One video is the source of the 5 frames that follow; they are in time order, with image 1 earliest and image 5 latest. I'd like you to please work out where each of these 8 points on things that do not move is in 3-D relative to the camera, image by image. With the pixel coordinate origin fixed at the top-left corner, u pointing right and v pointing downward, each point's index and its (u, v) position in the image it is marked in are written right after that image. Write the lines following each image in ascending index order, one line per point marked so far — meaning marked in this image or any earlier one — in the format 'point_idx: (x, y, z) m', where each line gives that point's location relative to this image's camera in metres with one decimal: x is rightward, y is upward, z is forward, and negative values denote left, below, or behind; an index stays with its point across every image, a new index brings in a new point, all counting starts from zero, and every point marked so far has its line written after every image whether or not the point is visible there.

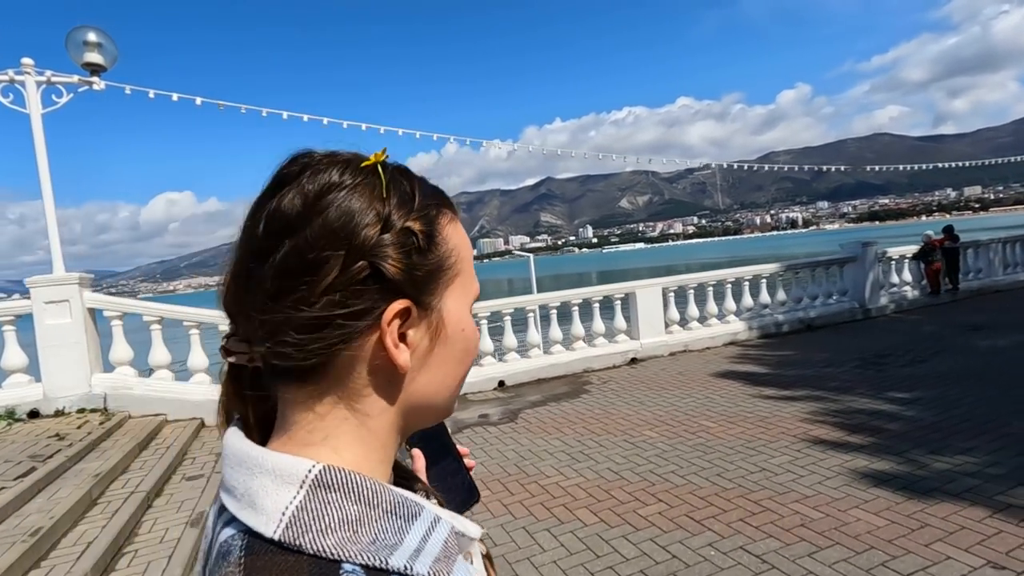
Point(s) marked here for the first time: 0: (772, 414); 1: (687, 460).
0: (+2.7, -1.3, +5.6) m
1: (+1.5, -1.5, +4.6) m
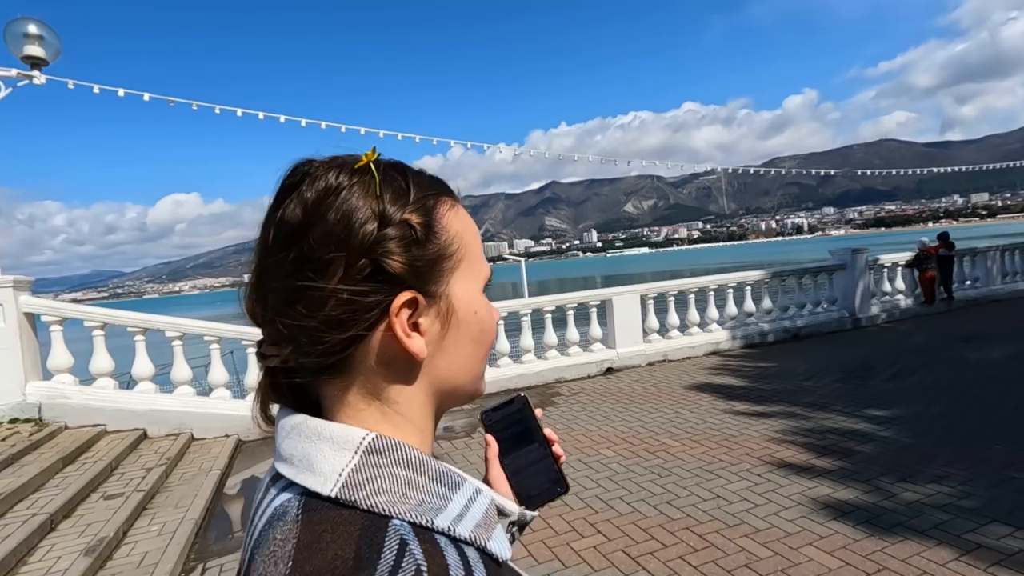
0: (+2.2, -1.4, +5.2) m
1: (+1.0, -1.5, +4.2) m
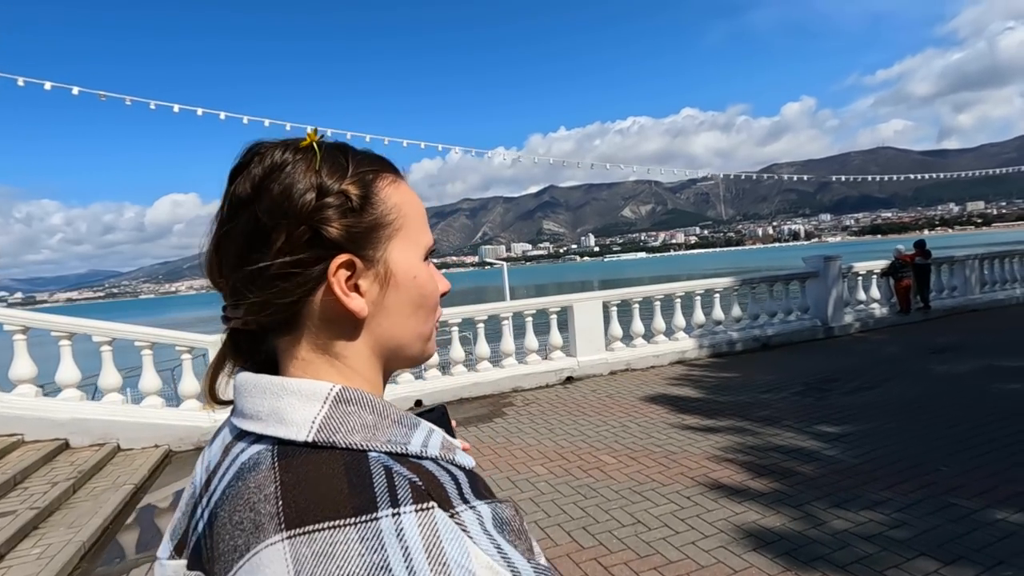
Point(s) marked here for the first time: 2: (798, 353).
0: (+1.6, -1.5, +4.9) m
1: (+0.3, -1.6, +3.9) m
2: (+4.7, -1.1, +8.8) m
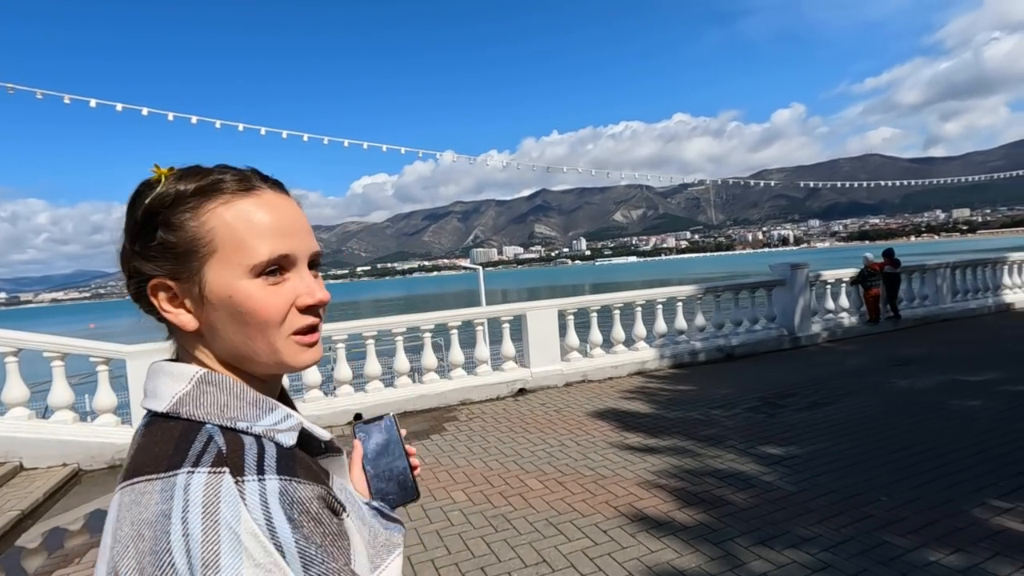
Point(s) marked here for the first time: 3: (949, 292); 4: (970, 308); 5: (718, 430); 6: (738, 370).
0: (+0.9, -1.6, +4.6) m
1: (-0.3, -1.7, +3.6) m
2: (+4.0, -1.2, +8.5) m
3: (+9.6, -0.1, +11.7) m
4: (+10.0, -0.4, +11.7) m
5: (+2.1, -1.4, +5.5) m
6: (+3.5, -1.3, +8.2) m
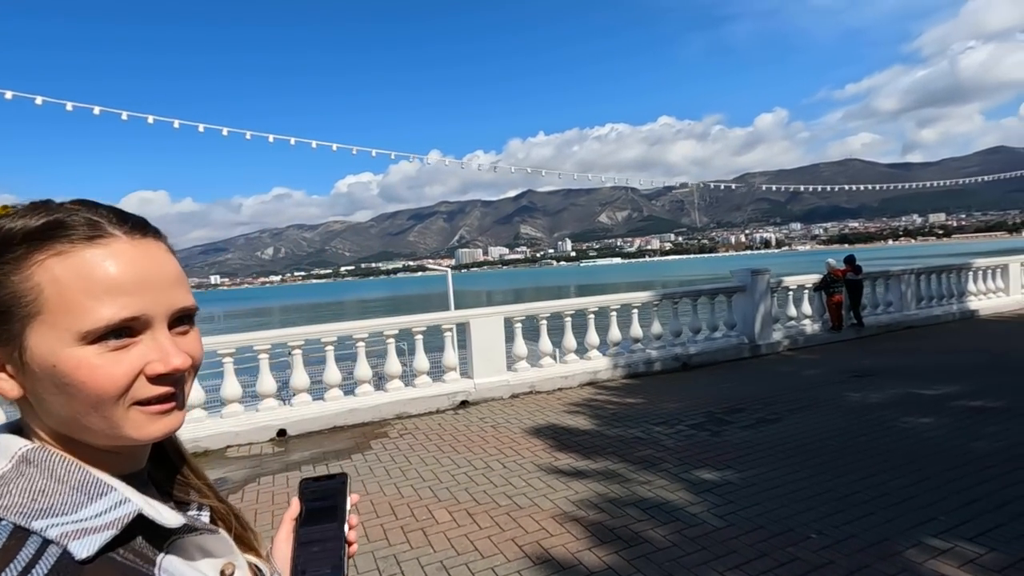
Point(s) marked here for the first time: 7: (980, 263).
0: (+0.2, -1.7, +4.2) m
1: (-1.0, -1.8, +3.1) m
2: (+3.1, -1.3, +8.2) m
3: (+8.7, -0.2, +11.6) m
4: (+9.1, -0.6, +11.5) m
5: (+1.4, -1.5, +5.1) m
6: (+2.7, -1.4, +7.9) m
7: (+10.9, +0.6, +12.5) m
